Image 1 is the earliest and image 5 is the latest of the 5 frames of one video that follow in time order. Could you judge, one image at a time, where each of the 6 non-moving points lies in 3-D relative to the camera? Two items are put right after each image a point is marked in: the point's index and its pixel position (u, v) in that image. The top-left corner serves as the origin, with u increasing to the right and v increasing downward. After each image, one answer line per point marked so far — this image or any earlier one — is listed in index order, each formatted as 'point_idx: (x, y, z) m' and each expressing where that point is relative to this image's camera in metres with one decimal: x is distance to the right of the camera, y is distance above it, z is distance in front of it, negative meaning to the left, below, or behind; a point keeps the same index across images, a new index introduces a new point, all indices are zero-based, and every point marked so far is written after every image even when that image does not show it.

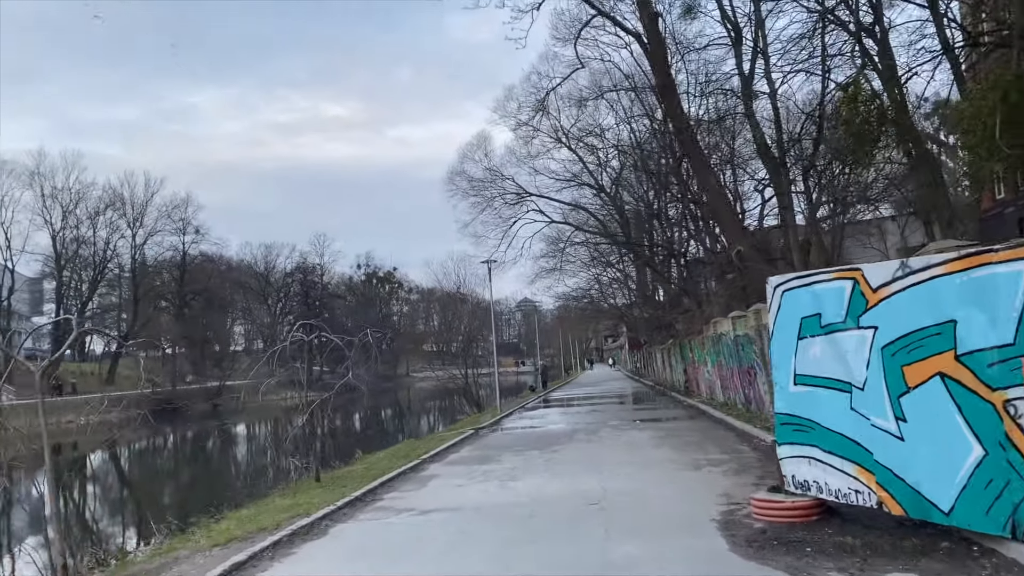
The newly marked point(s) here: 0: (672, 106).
0: (+3.2, +3.7, +16.1) m
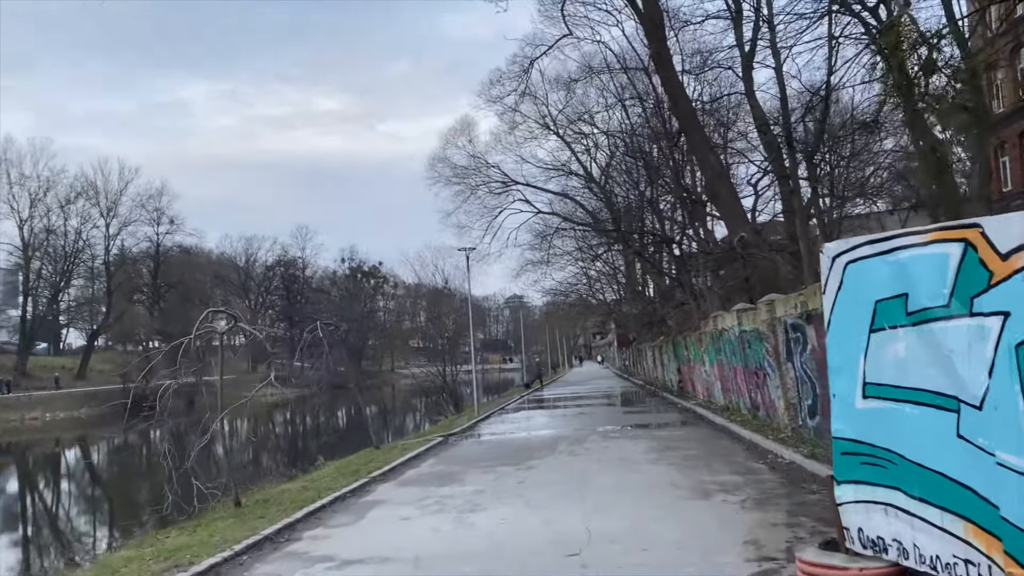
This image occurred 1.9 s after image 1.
0: (+2.9, +3.9, +14.8) m
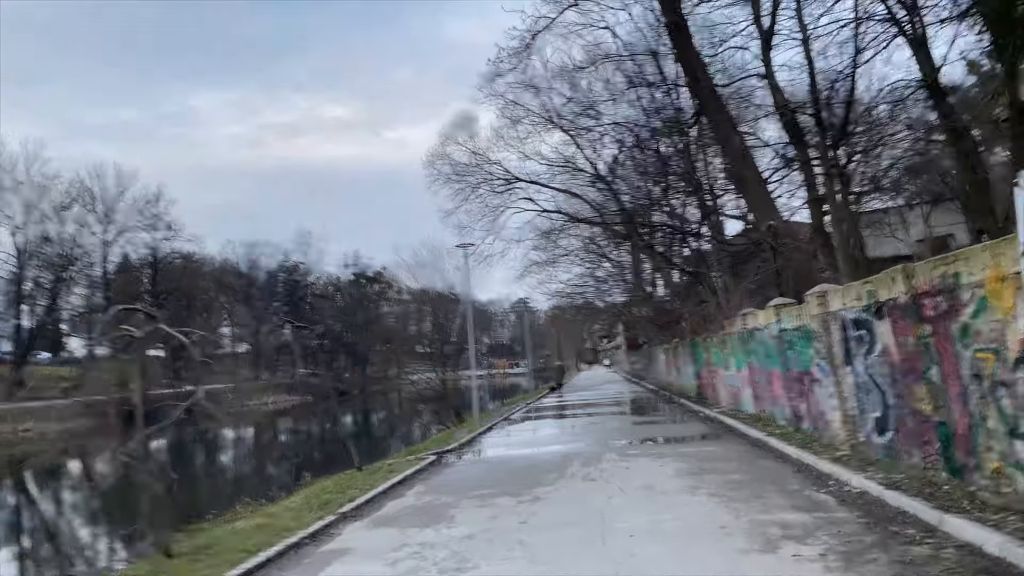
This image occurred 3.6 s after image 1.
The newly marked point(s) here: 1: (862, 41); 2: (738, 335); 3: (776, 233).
0: (+2.9, +3.9, +13.5) m
1: (+6.8, +4.8, +15.7) m
2: (+4.9, -1.0, +17.4) m
3: (+4.6, +1.0, +14.0) m
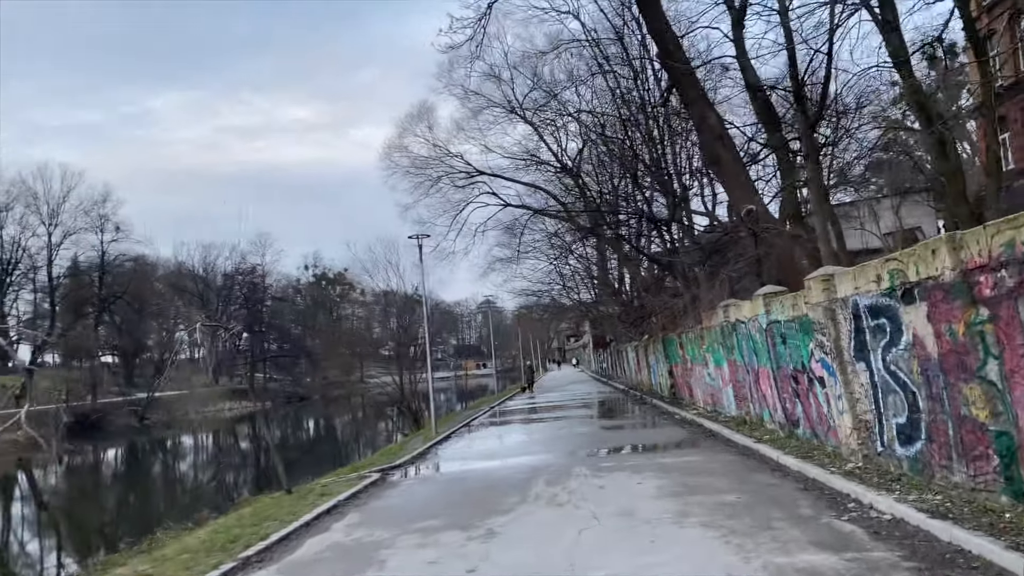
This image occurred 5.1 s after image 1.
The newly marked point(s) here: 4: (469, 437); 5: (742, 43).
0: (+2.2, +4.0, +12.5) m
1: (+6.0, +5.0, +14.9) m
2: (+4.1, -0.9, +16.5) m
3: (+3.9, +1.1, +13.1) m
4: (-1.0, -3.4, +18.5) m
5: (+4.2, +4.5, +14.9) m
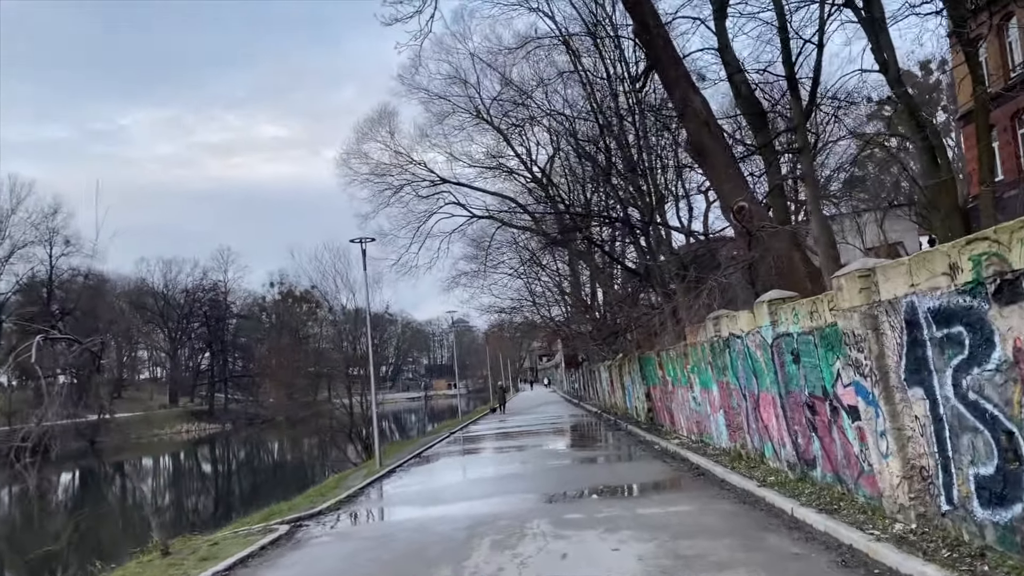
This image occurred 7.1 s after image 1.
0: (+1.6, +3.8, +11.3) m
1: (+5.4, +4.7, +13.8) m
2: (+3.4, -1.2, +15.2) m
3: (+3.3, +0.9, +11.8) m
4: (-1.8, -3.7, +17.0) m
5: (+3.6, +4.3, +13.7) m
